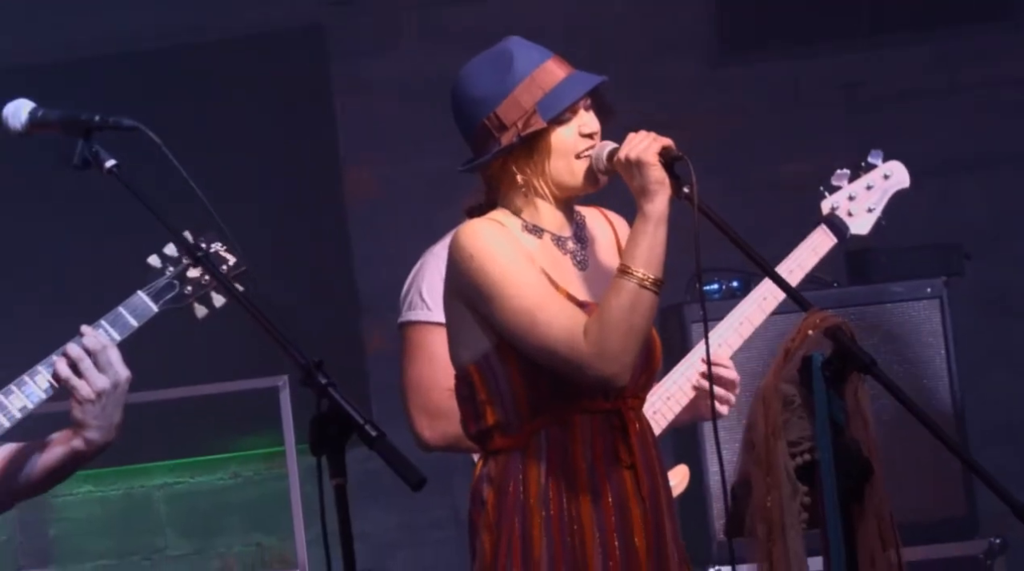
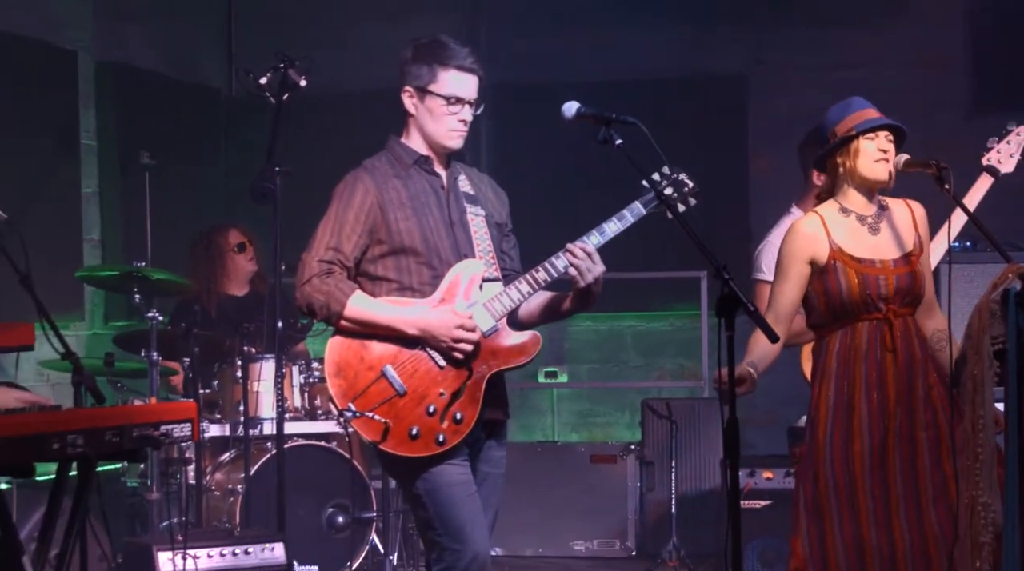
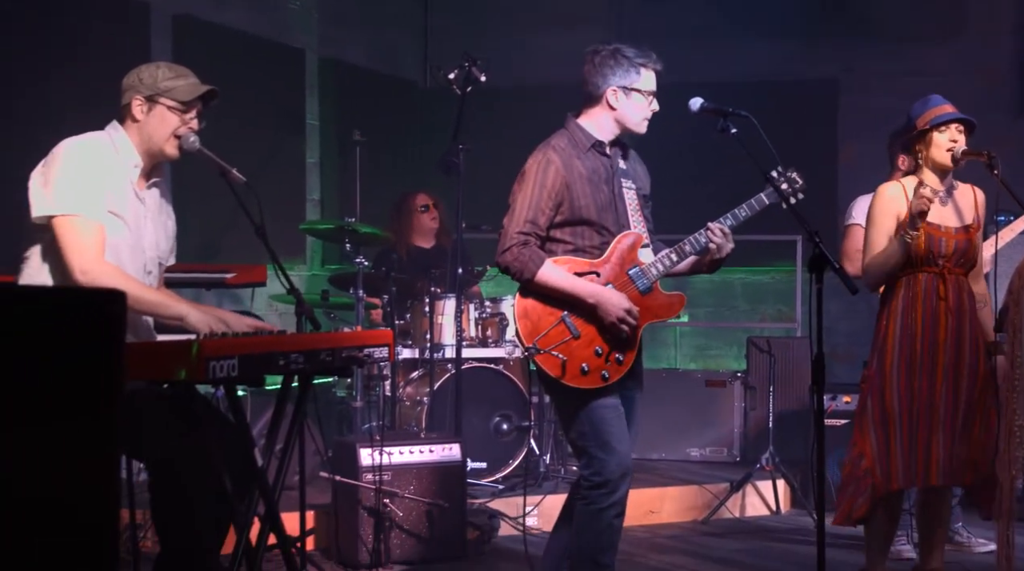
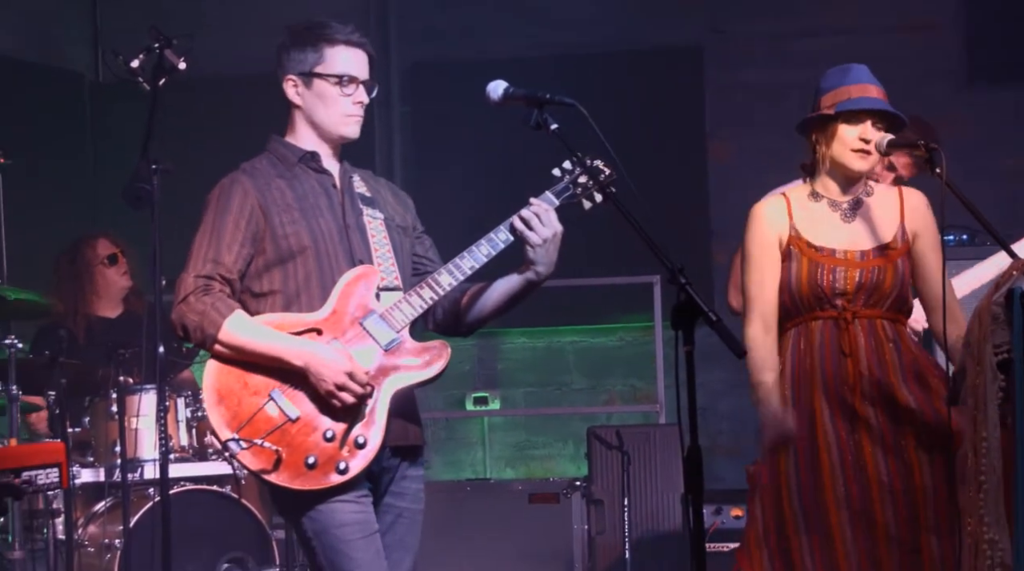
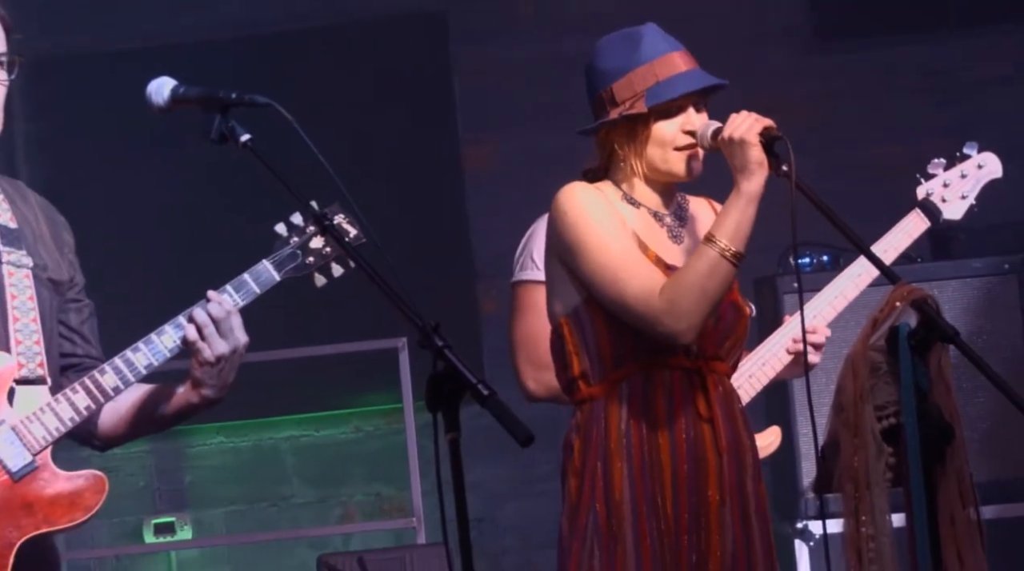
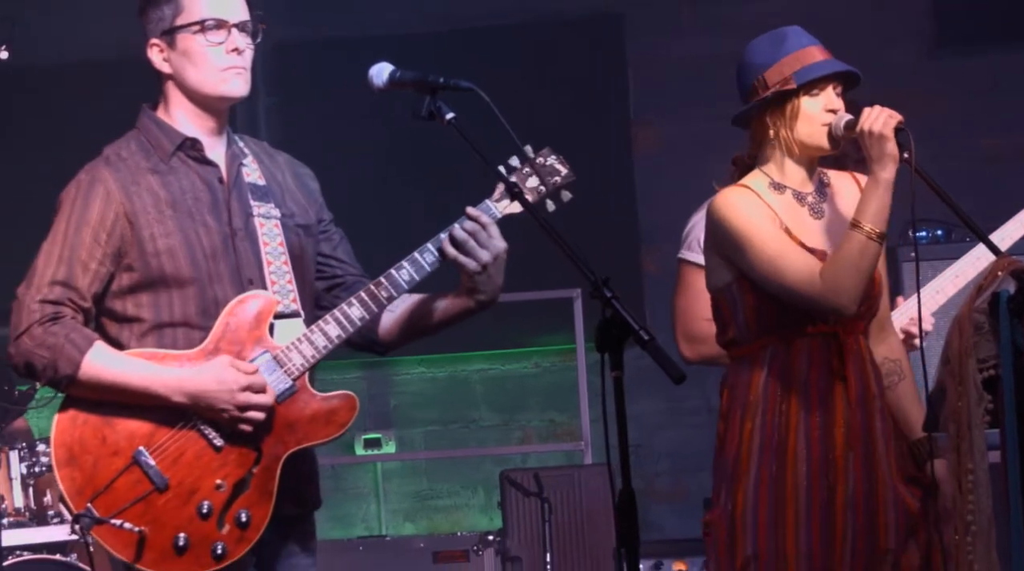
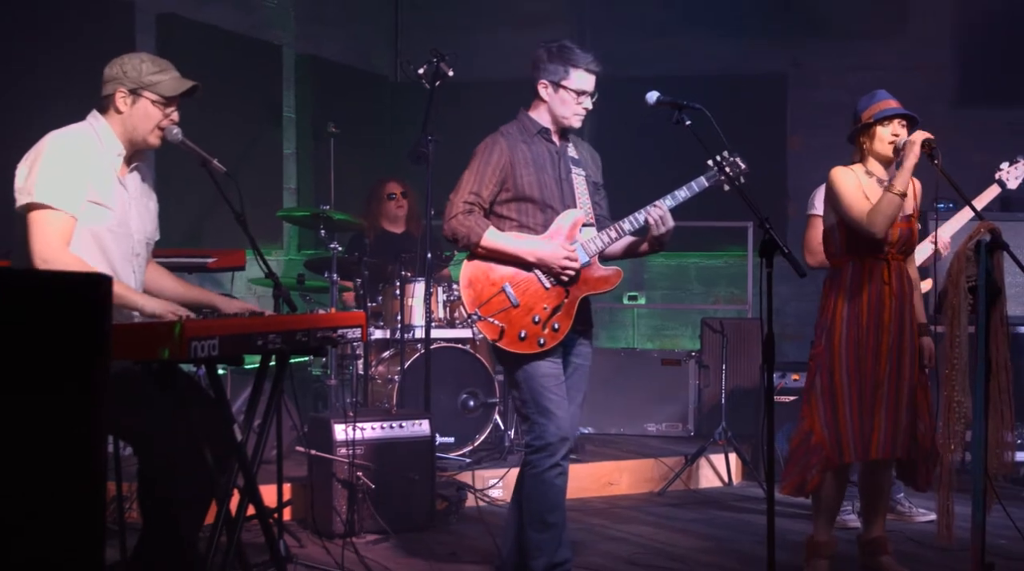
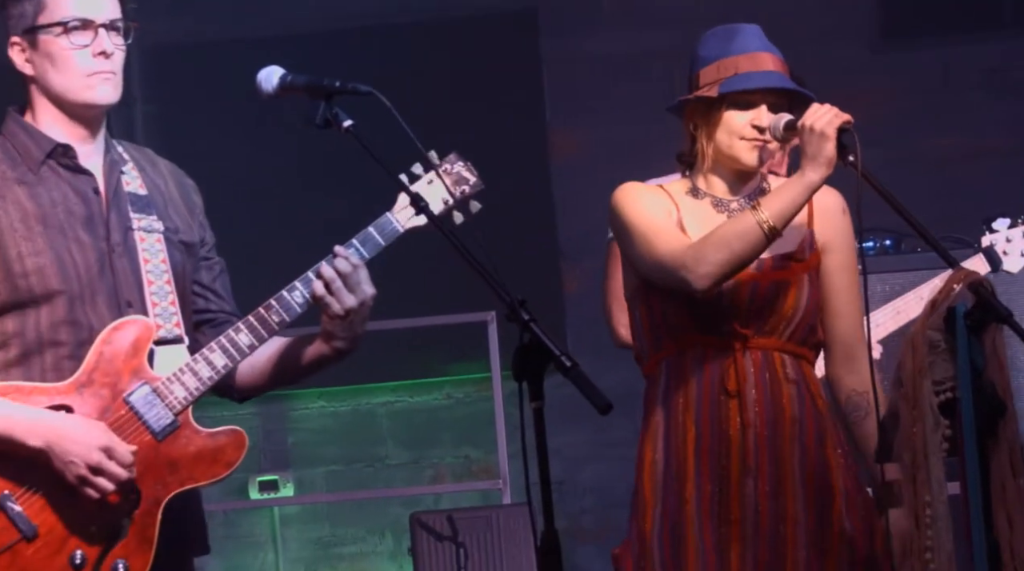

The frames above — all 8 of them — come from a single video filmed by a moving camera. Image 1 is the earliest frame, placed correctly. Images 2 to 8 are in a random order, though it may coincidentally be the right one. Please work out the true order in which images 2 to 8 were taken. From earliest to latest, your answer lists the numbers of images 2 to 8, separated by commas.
5, 8, 6, 4, 2, 3, 7
